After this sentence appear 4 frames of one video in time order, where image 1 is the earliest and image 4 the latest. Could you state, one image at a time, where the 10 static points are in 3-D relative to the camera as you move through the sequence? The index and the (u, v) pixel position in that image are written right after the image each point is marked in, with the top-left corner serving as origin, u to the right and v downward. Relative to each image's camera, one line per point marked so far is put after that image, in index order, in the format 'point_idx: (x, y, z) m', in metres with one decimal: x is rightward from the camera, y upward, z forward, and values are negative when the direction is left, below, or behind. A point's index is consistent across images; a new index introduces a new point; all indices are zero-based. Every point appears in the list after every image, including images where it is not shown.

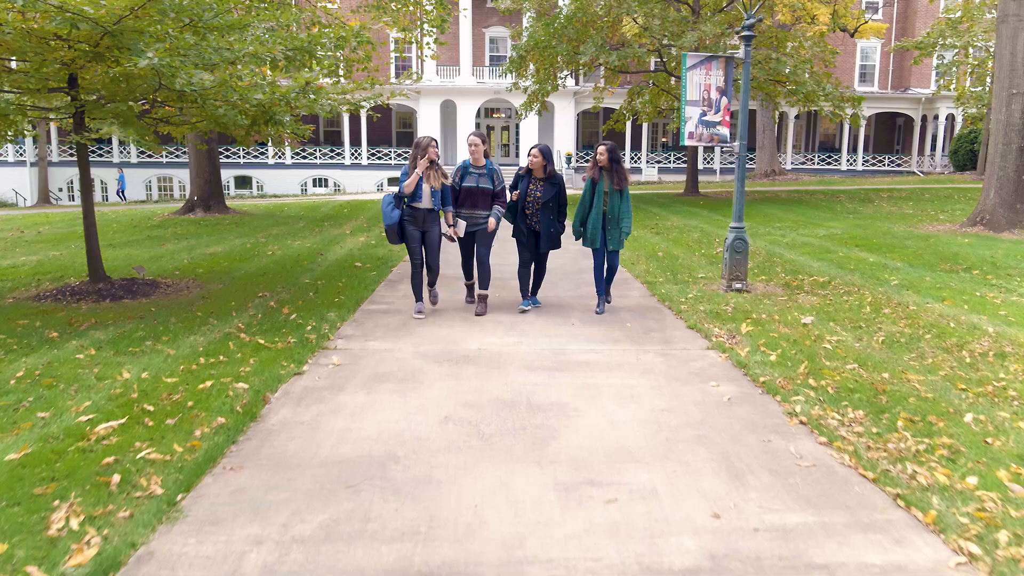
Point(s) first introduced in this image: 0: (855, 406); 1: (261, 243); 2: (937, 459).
0: (+2.0, -0.7, +4.6) m
1: (-4.7, +0.8, +14.5) m
2: (+2.0, -0.8, +3.8) m
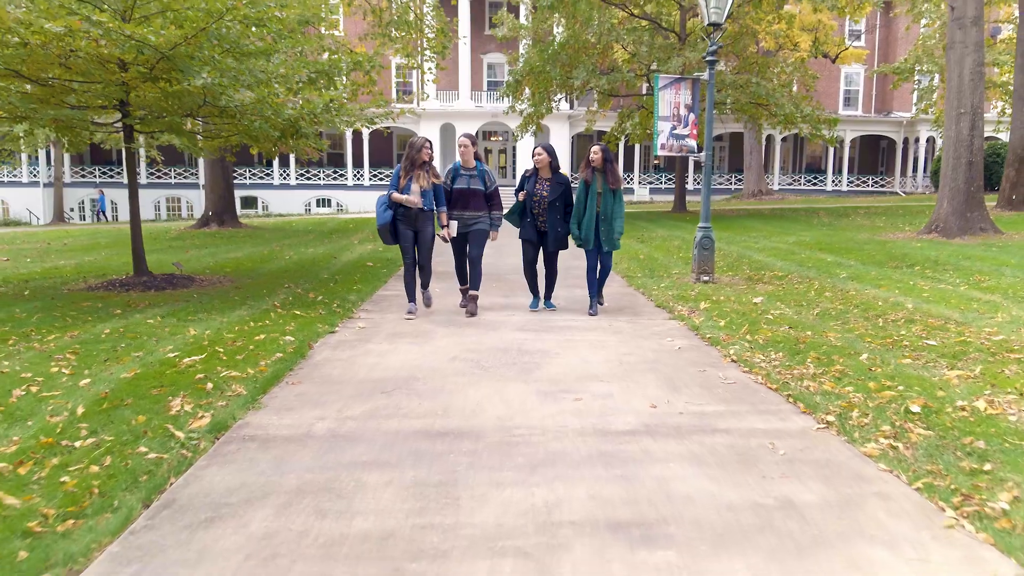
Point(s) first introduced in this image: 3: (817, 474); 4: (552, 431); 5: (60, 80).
0: (+1.9, -0.4, +5.8) m
1: (-4.7, +0.7, +15.7) m
2: (+2.0, -0.6, +5.0) m
3: (+1.3, -0.8, +3.4) m
4: (+0.2, -0.7, +4.0) m
5: (-4.9, +2.3, +8.7) m
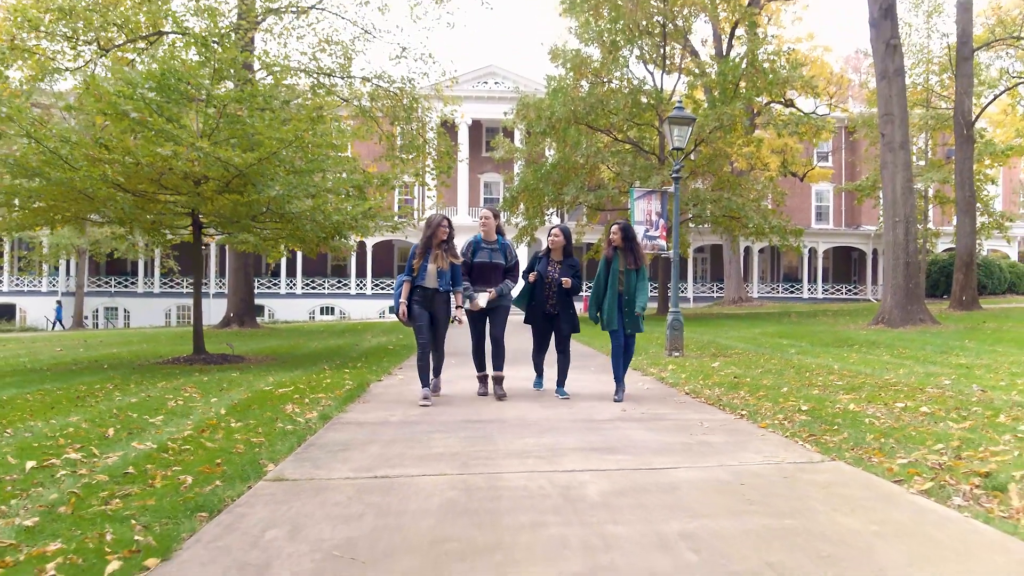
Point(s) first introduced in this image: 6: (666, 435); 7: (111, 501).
0: (+2.0, -1.0, +7.6) m
1: (-4.8, -1.2, +17.6) m
2: (+2.1, -1.0, +6.8) m
3: (+1.4, -1.0, +5.2) m
4: (+0.3, -1.0, +5.8) m
5: (-4.9, +1.3, +10.8) m
6: (+1.0, -1.0, +5.1) m
7: (-1.9, -1.0, +3.7) m
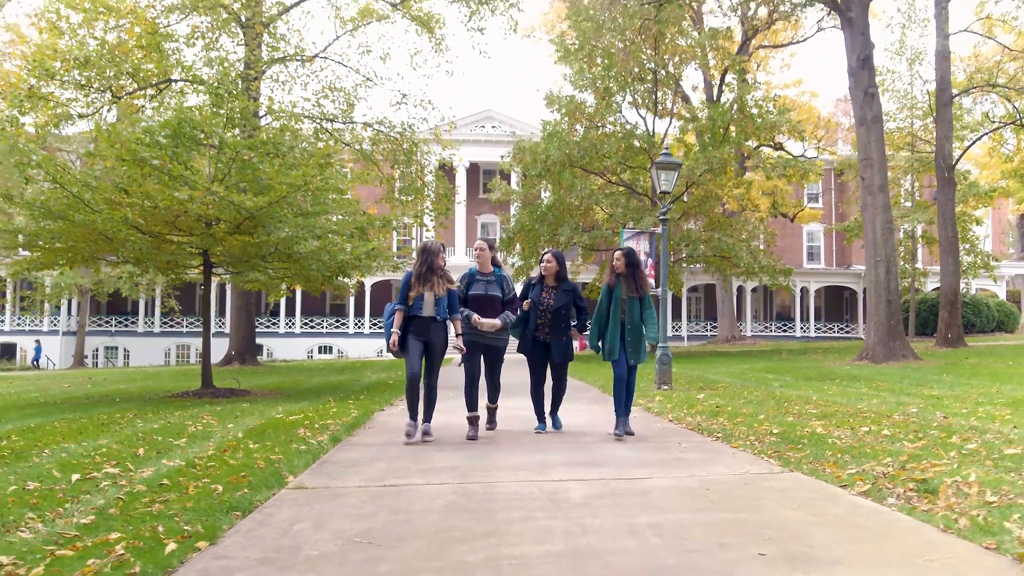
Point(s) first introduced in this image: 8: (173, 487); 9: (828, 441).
0: (+2.0, -1.3, +8.2) m
1: (-4.8, -2.1, +18.1) m
2: (+2.0, -1.3, +7.4) m
3: (+1.4, -1.2, +5.7) m
4: (+0.3, -1.2, +6.3) m
5: (-5.0, +0.8, +11.4) m
6: (+1.0, -1.2, +5.6) m
7: (-1.9, -1.2, +4.2) m
8: (-2.0, -1.2, +4.6) m
9: (+2.4, -1.2, +6.0) m
